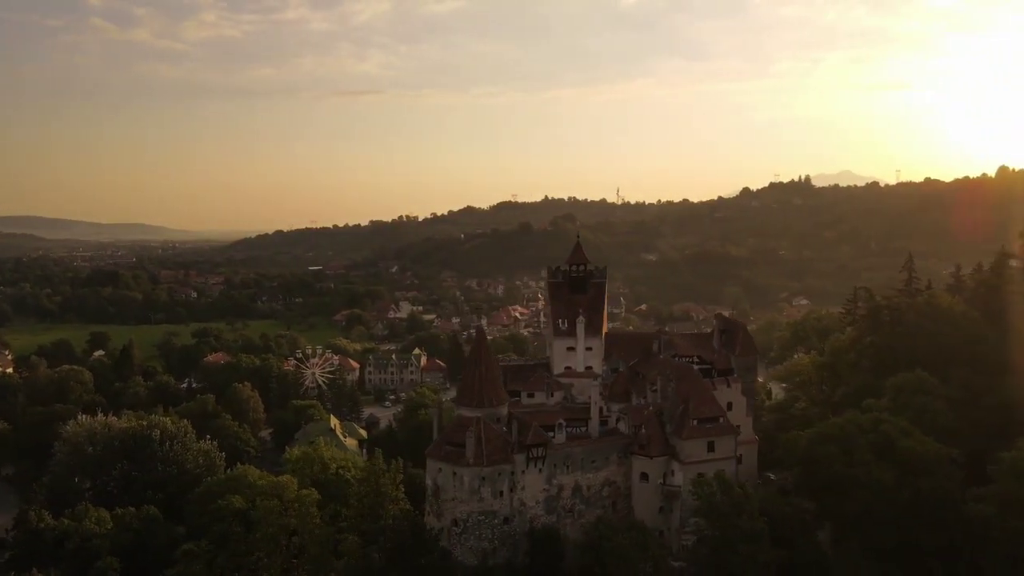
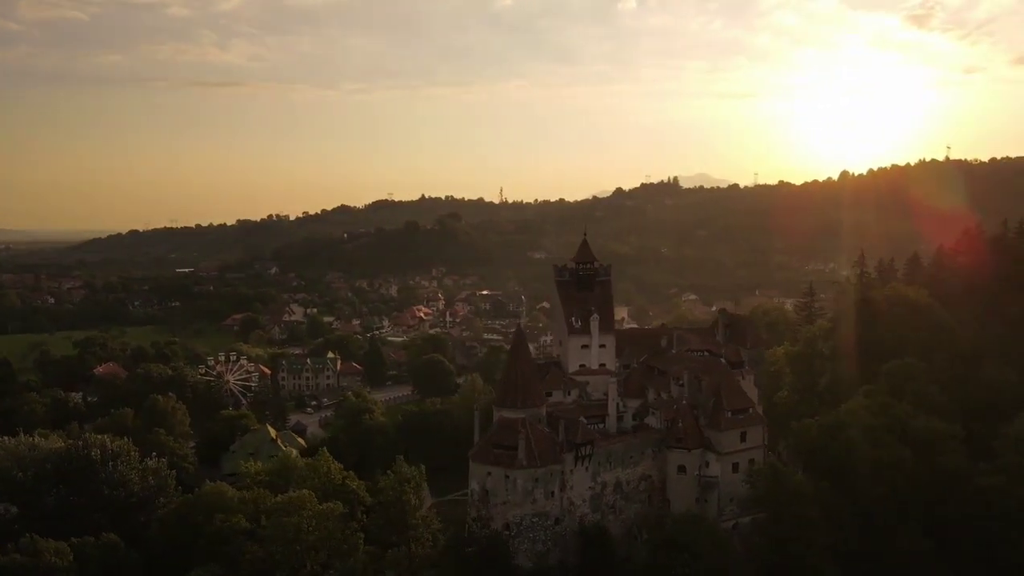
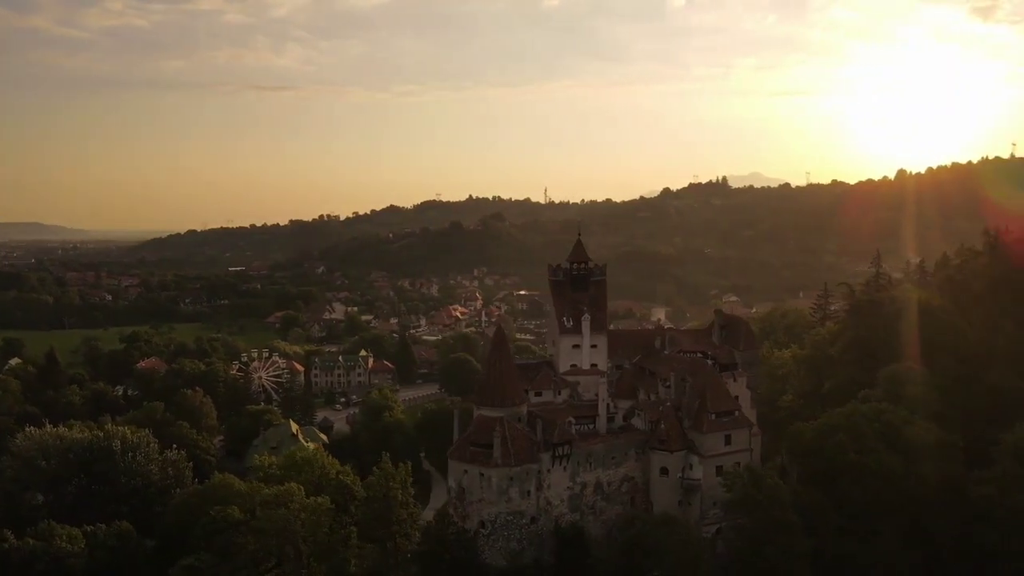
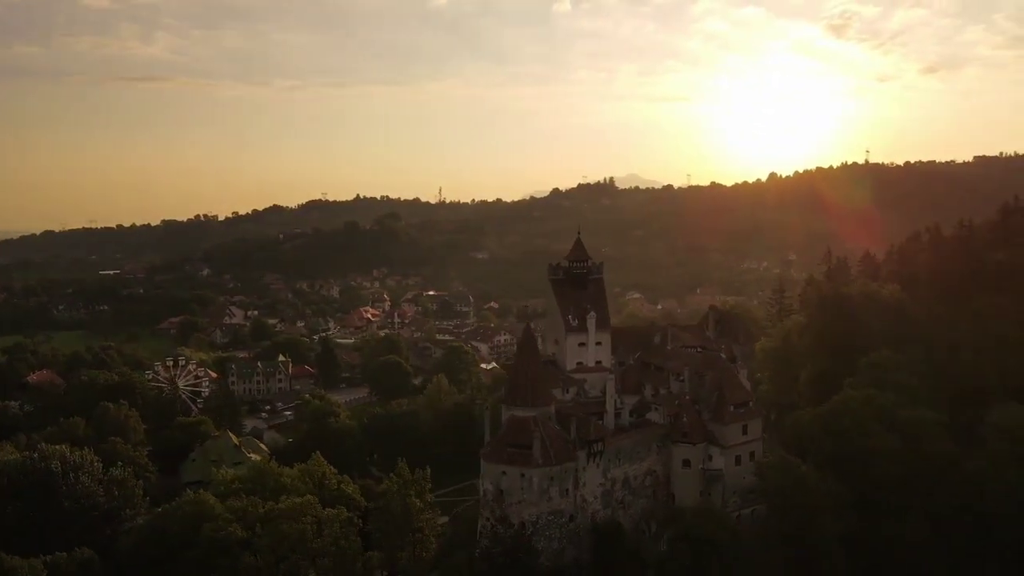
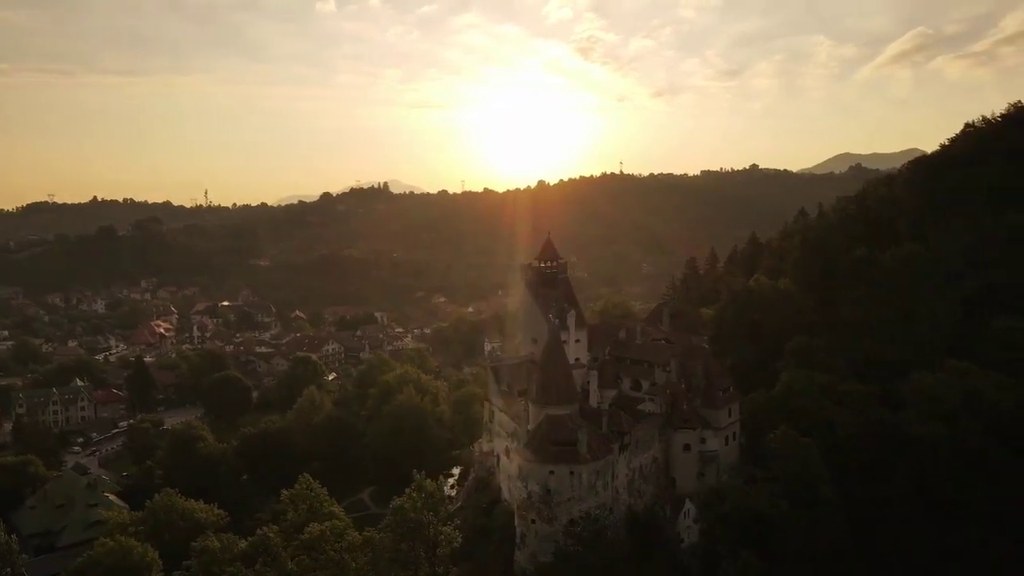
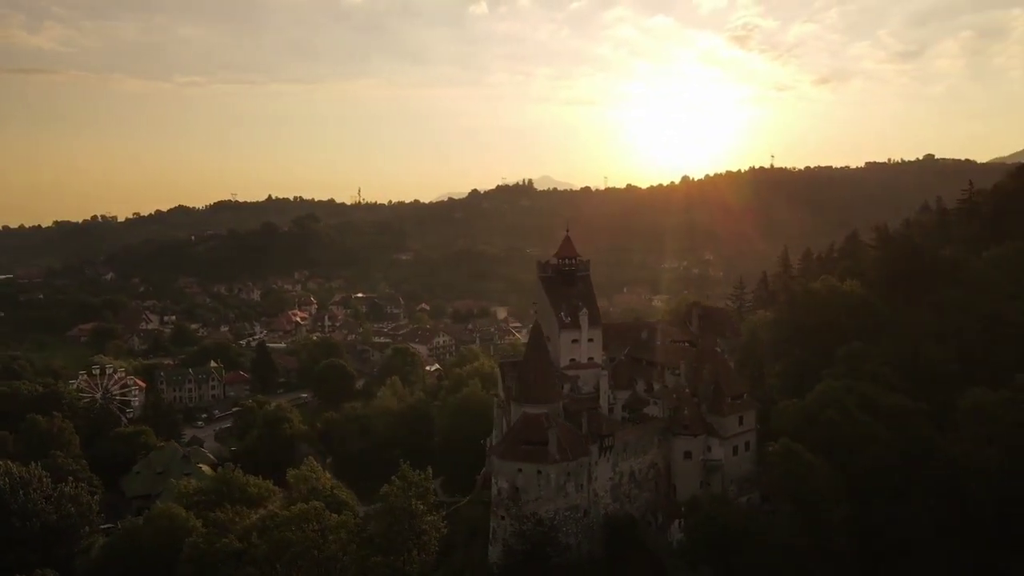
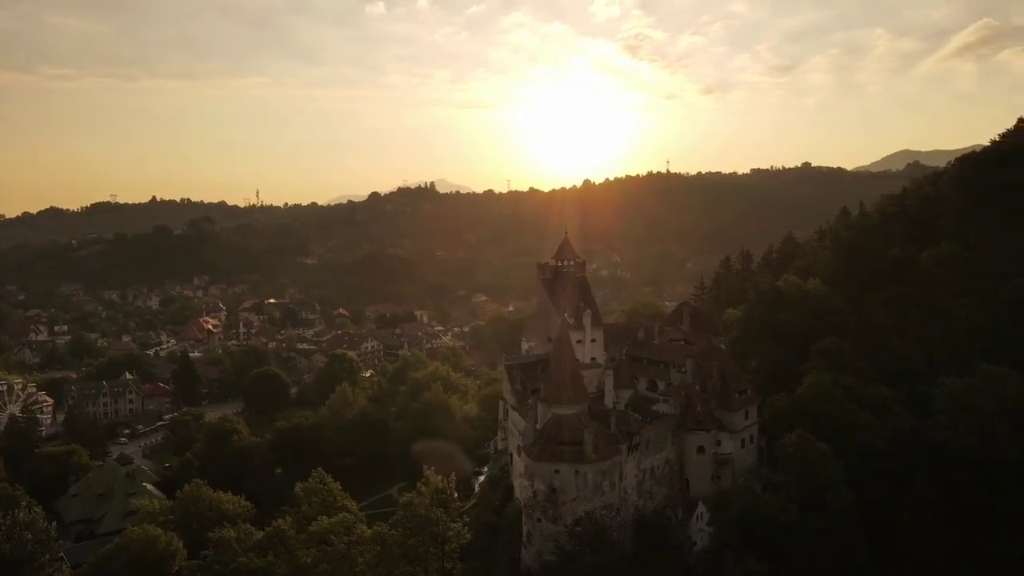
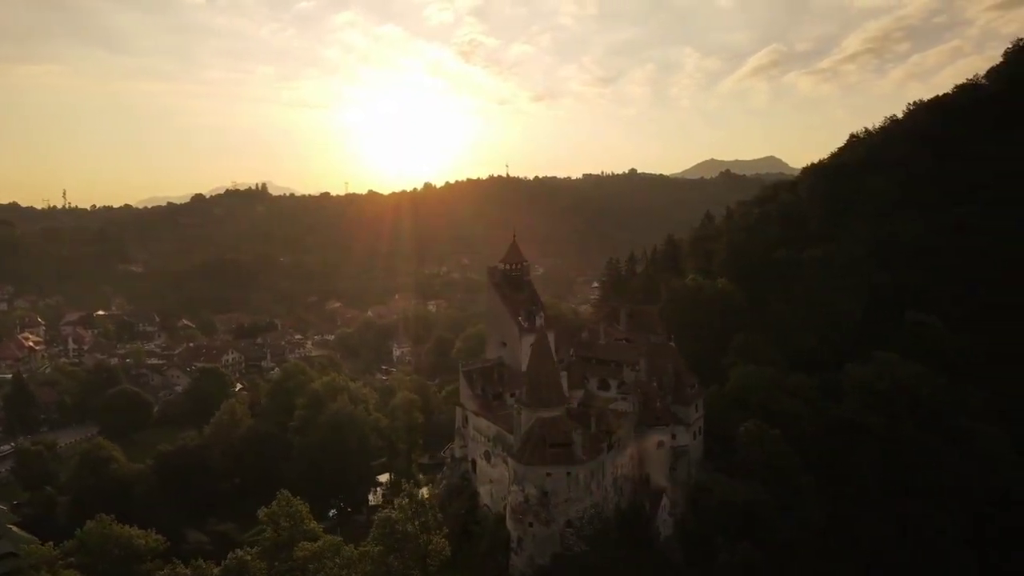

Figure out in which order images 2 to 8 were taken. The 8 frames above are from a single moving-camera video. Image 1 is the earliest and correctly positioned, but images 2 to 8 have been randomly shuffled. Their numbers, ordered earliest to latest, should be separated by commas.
3, 2, 4, 6, 7, 5, 8
